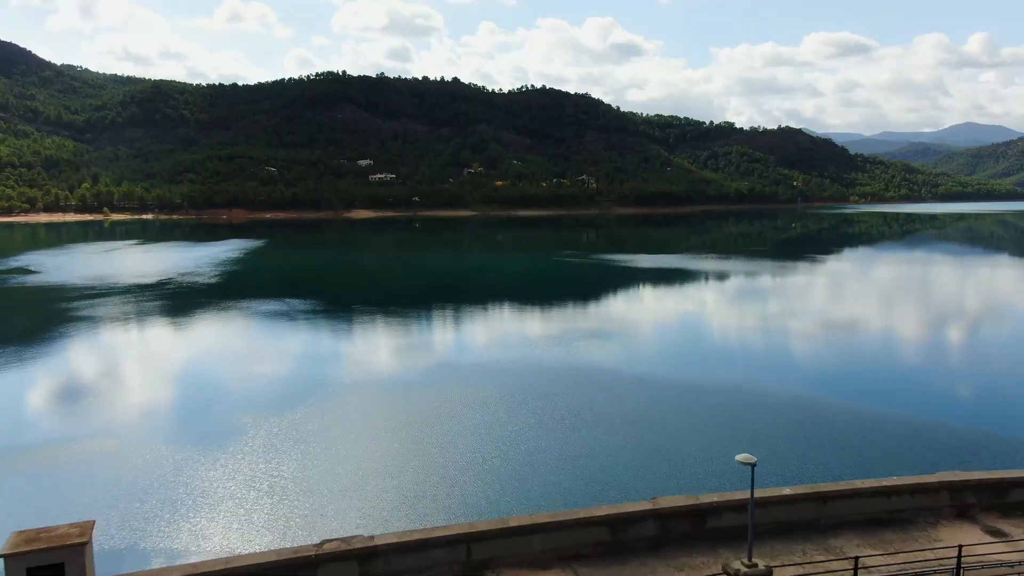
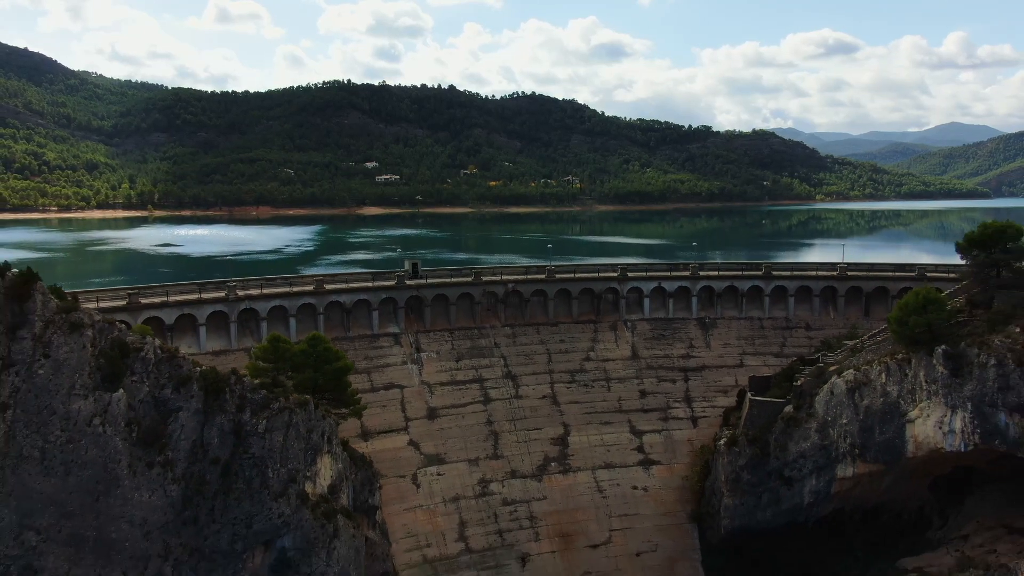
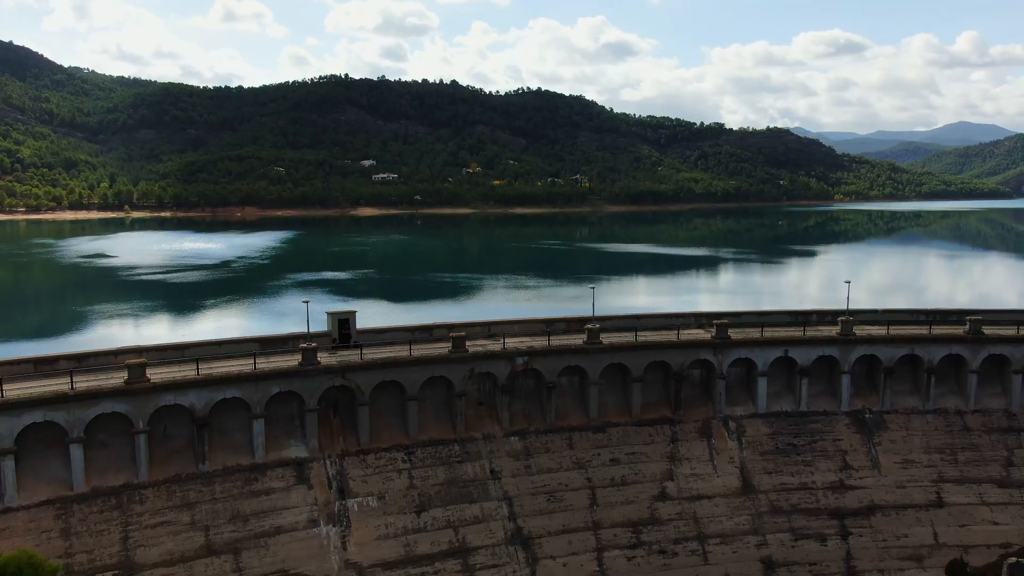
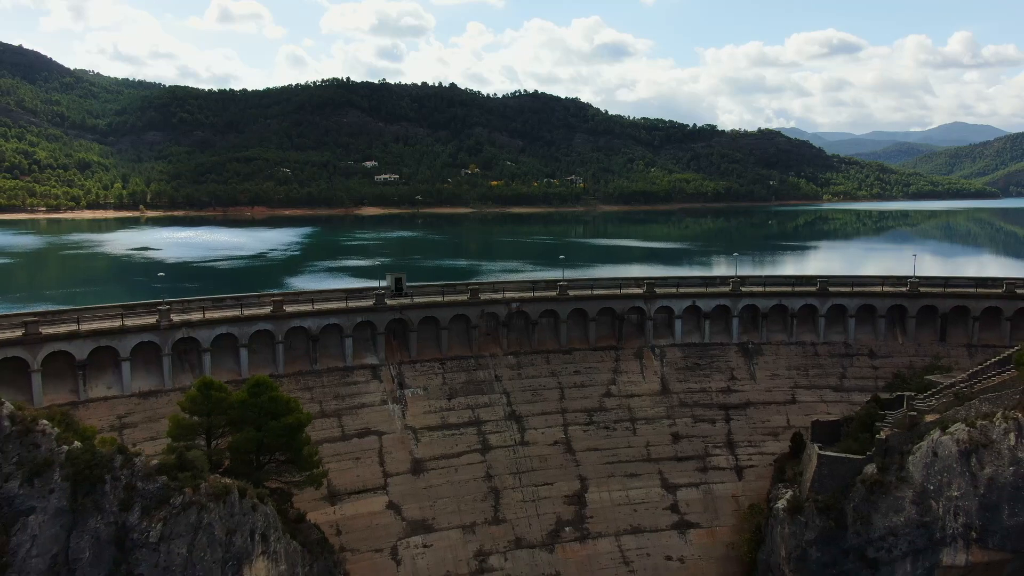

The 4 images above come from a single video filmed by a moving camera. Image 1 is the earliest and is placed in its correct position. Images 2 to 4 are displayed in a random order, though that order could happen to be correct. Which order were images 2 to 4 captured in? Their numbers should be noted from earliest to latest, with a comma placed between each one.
3, 4, 2
